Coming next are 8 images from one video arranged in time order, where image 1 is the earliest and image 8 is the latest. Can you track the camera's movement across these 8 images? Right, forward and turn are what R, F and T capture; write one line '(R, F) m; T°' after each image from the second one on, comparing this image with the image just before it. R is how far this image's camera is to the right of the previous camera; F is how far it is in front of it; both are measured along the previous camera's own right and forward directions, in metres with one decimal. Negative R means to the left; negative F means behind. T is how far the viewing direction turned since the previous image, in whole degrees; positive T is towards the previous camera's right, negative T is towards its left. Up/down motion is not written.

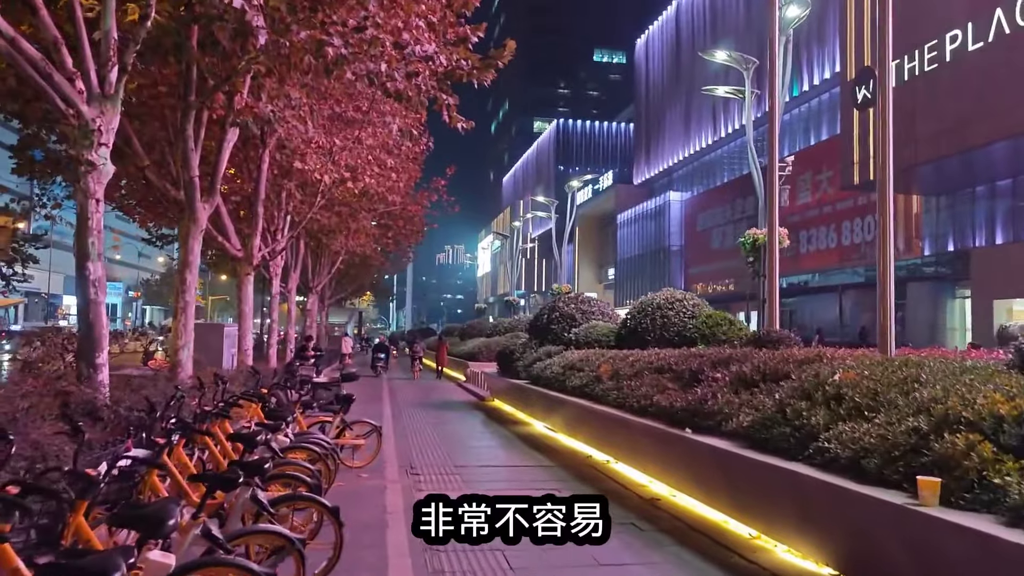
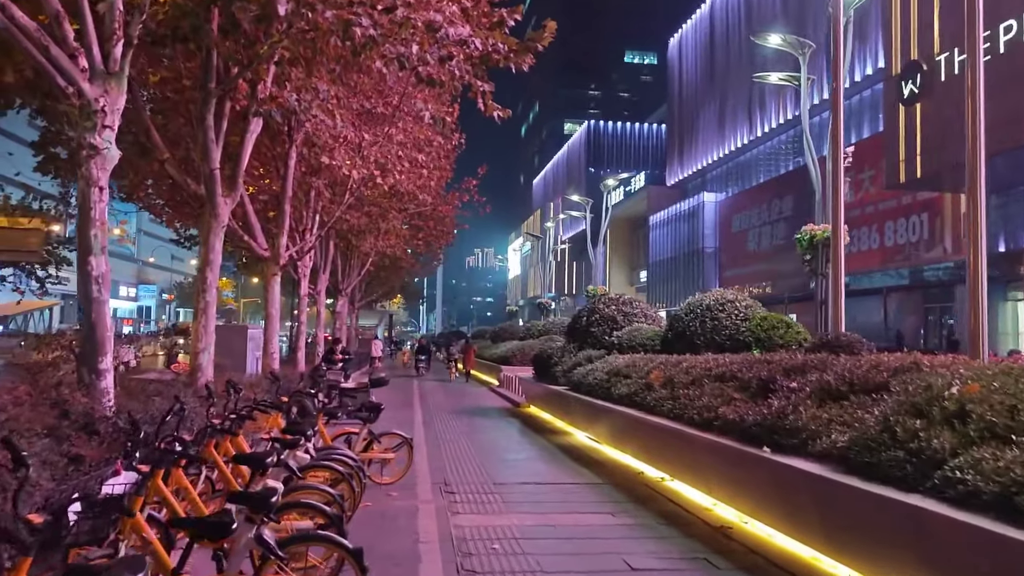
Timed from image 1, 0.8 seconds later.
(-0.1, +0.8) m; -2°
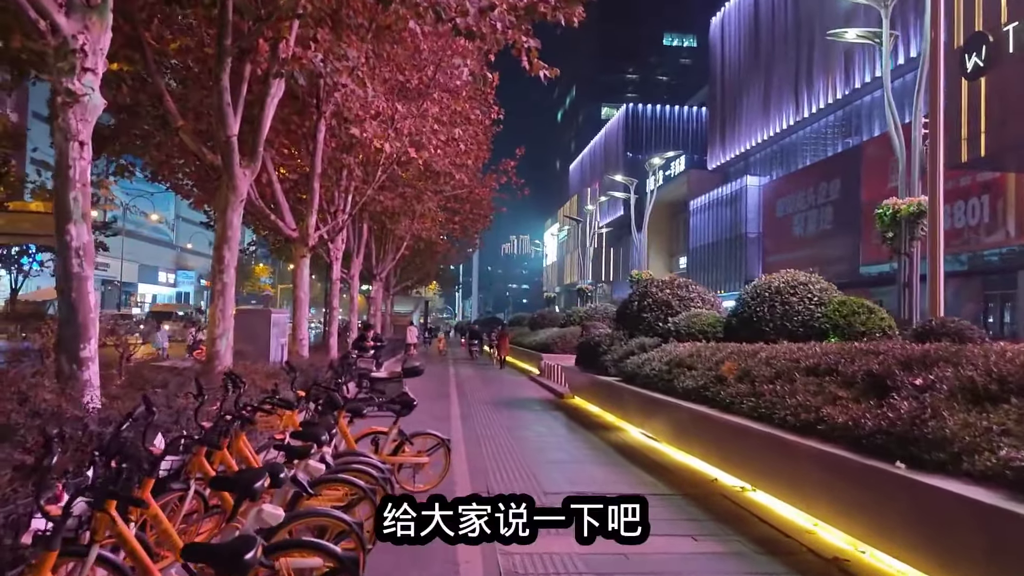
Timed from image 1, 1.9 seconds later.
(-0.1, +1.1) m; -2°
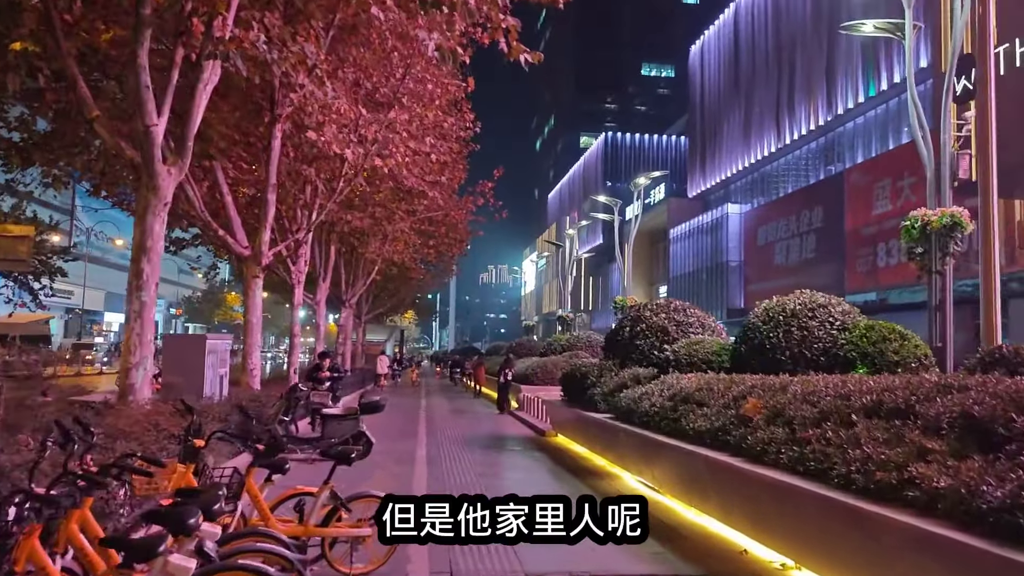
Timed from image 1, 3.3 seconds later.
(0.0, +1.5) m; +2°
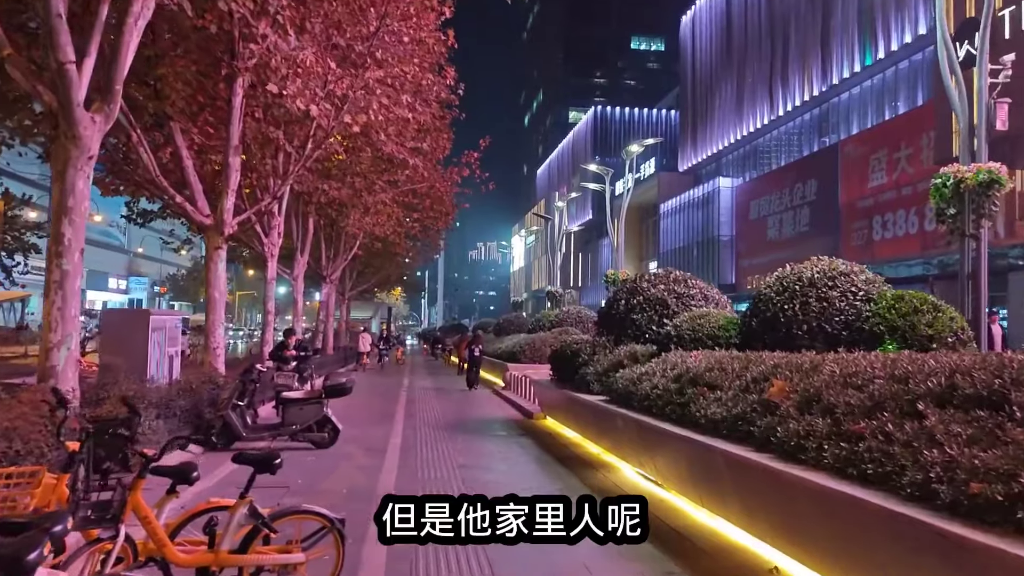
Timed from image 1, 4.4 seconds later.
(+0.1, +1.1) m; +1°
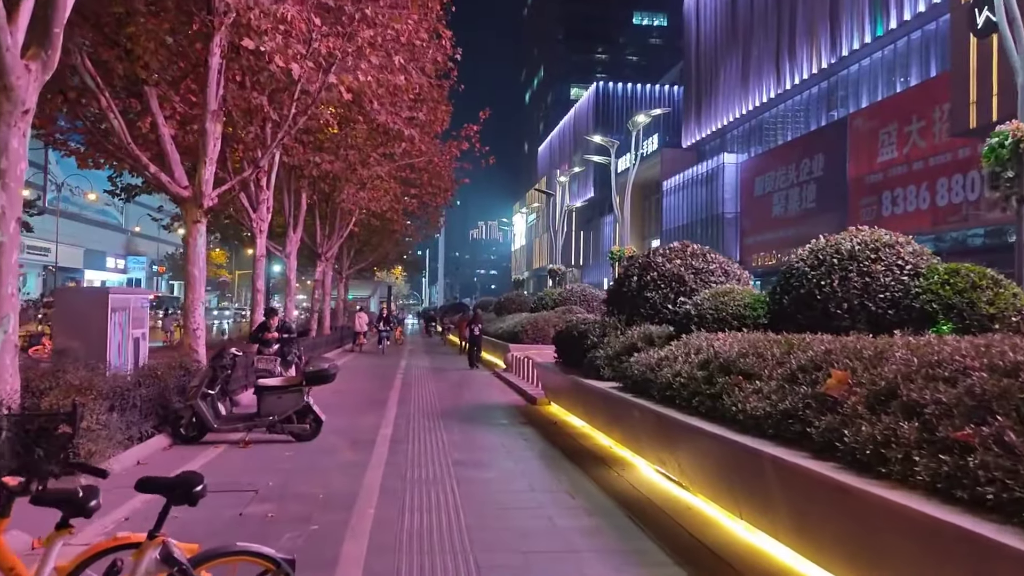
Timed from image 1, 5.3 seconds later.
(0.0, +0.9) m; 0°
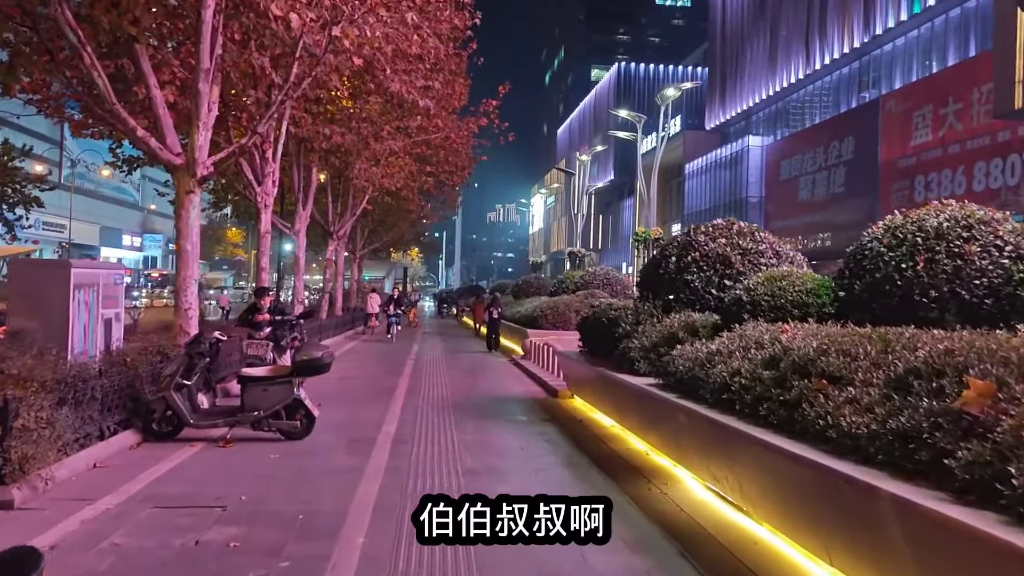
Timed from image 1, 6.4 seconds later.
(-0.1, +1.1) m; -1°
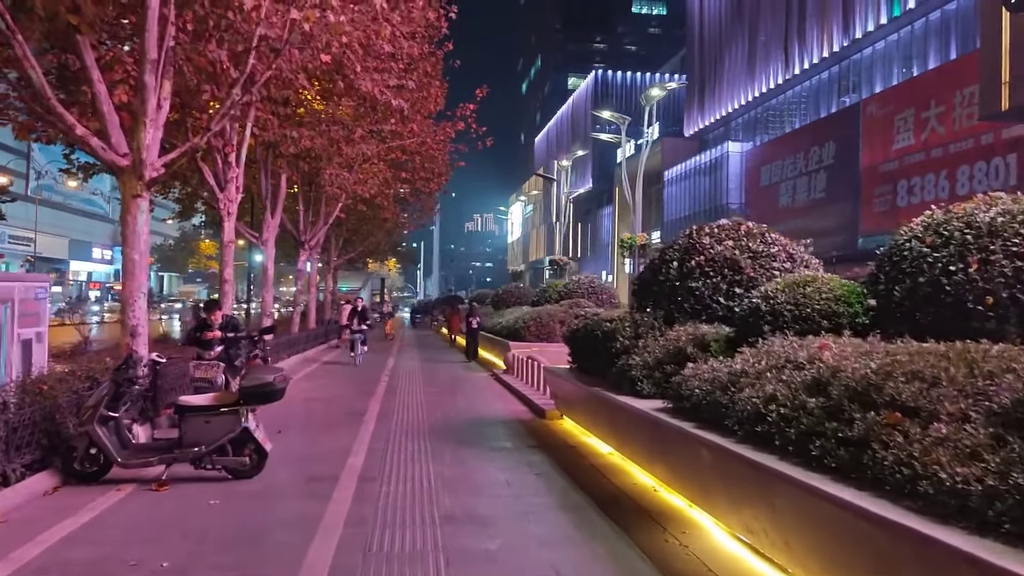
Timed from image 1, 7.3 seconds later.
(0.0, +1.0) m; +1°
